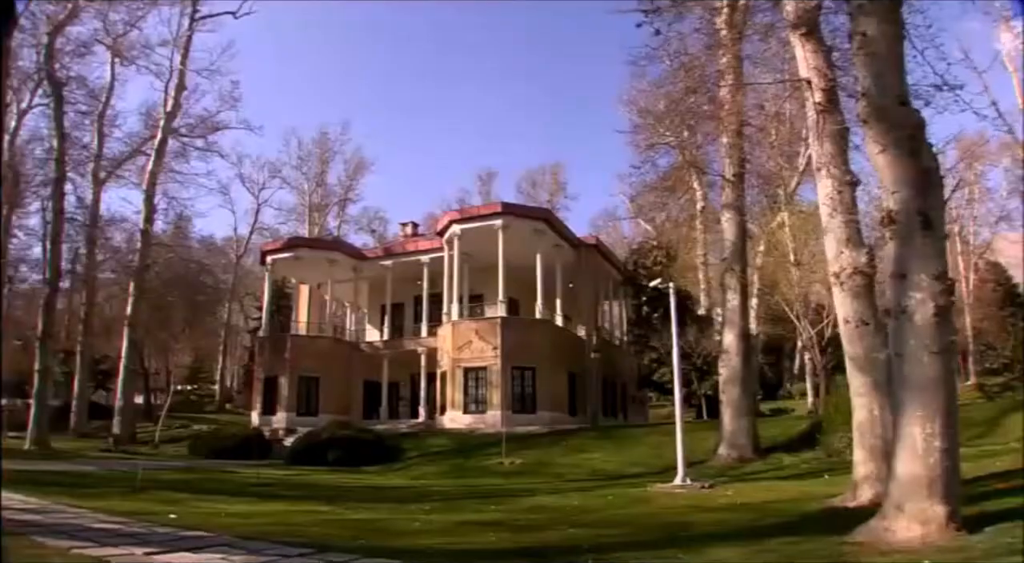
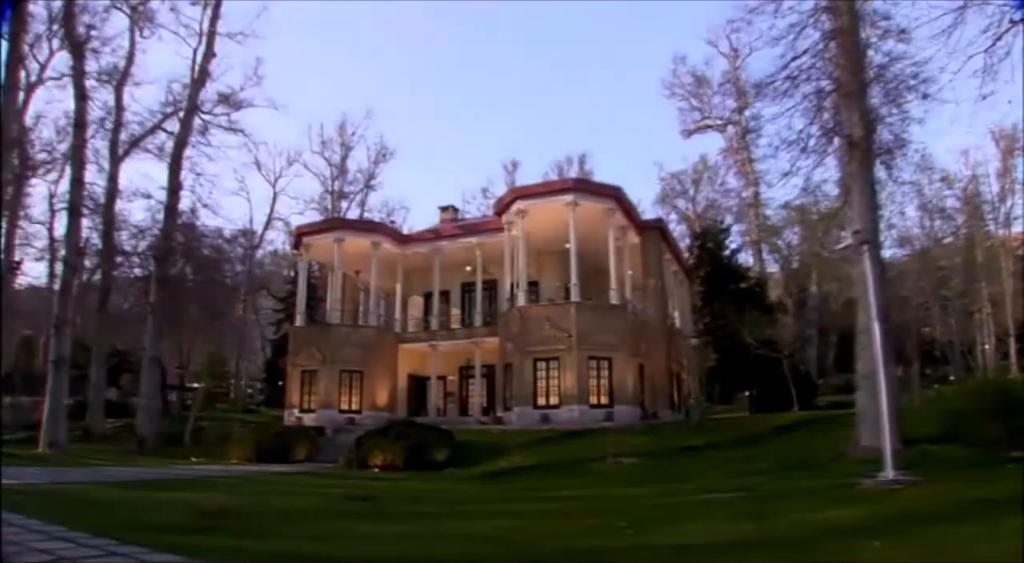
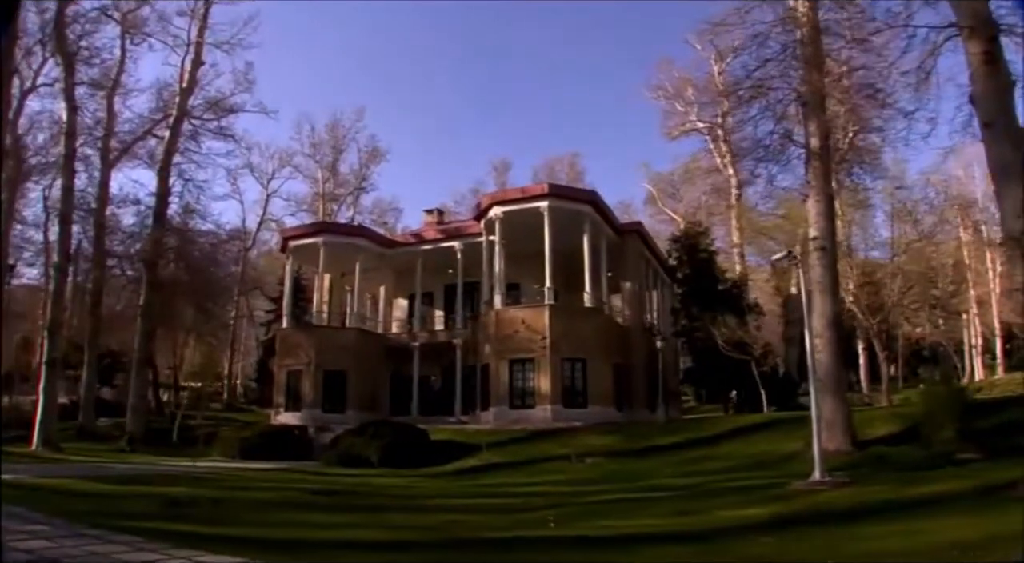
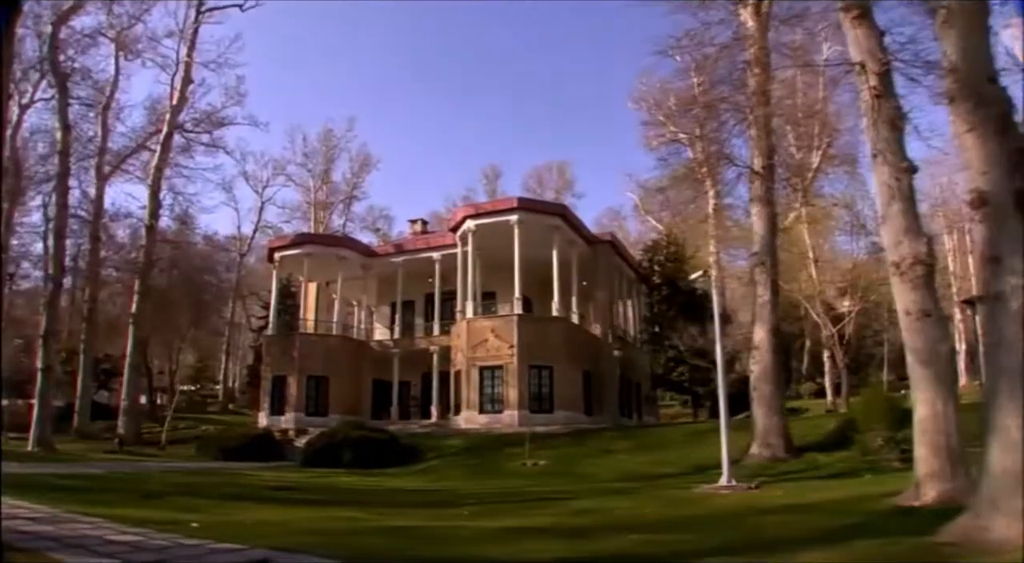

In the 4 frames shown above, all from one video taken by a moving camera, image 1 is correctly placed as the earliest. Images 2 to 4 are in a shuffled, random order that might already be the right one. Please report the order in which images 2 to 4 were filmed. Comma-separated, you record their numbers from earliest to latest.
4, 3, 2
